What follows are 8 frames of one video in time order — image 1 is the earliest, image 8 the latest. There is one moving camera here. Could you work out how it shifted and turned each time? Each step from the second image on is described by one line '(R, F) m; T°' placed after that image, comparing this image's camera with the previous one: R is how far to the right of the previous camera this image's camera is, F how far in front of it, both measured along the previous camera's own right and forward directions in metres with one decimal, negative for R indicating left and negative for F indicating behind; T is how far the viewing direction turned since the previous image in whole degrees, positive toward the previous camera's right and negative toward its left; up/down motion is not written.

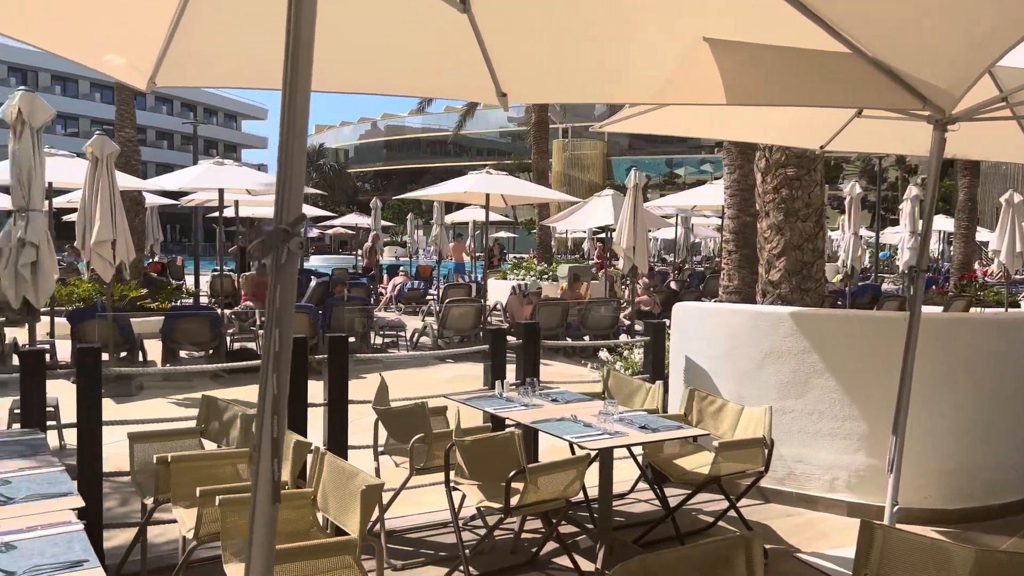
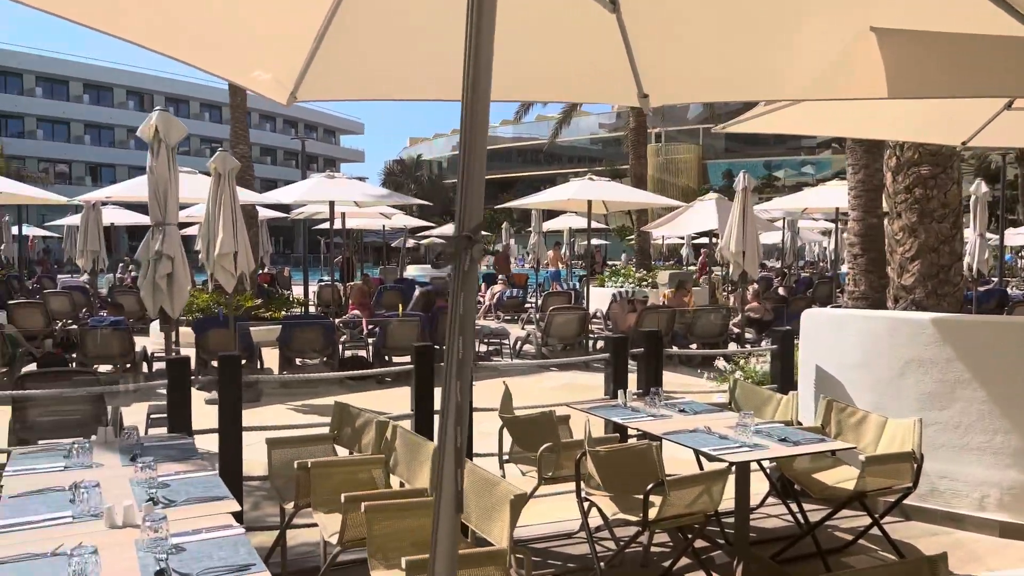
(-0.2, 0.0) m; -6°
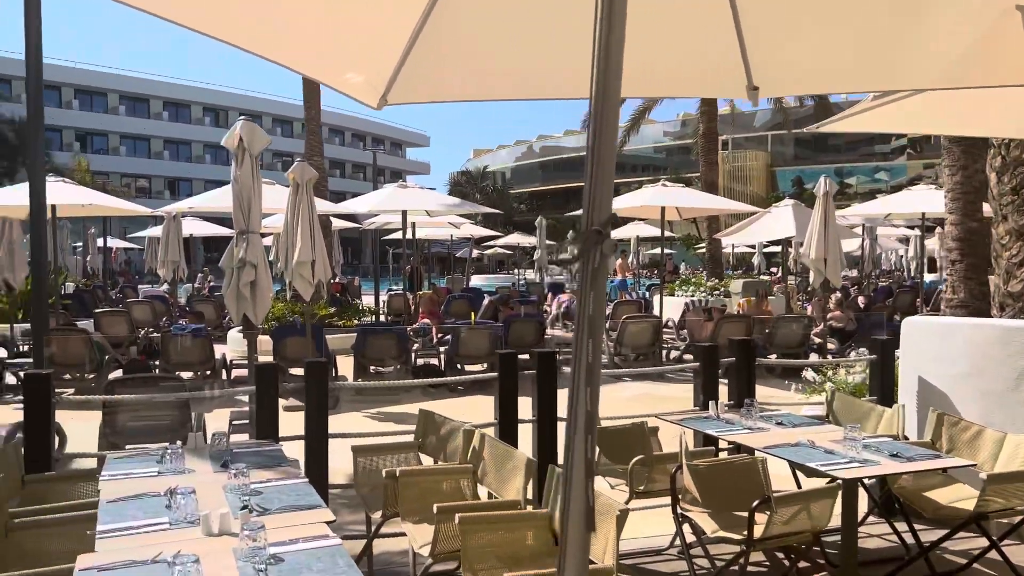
(-0.1, +0.1) m; -4°
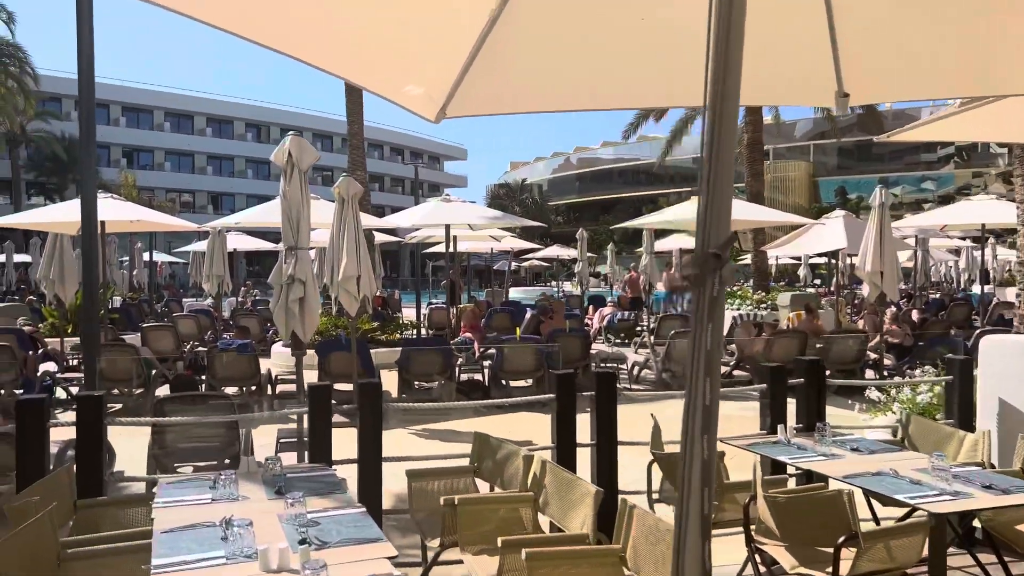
(-0.1, +0.2) m; -3°
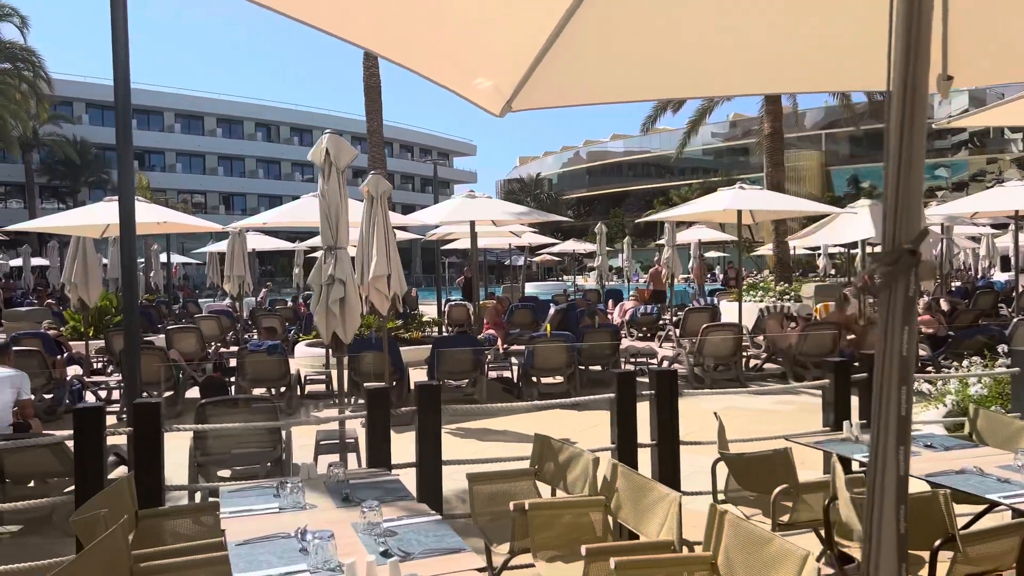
(-0.2, +0.1) m; -1°
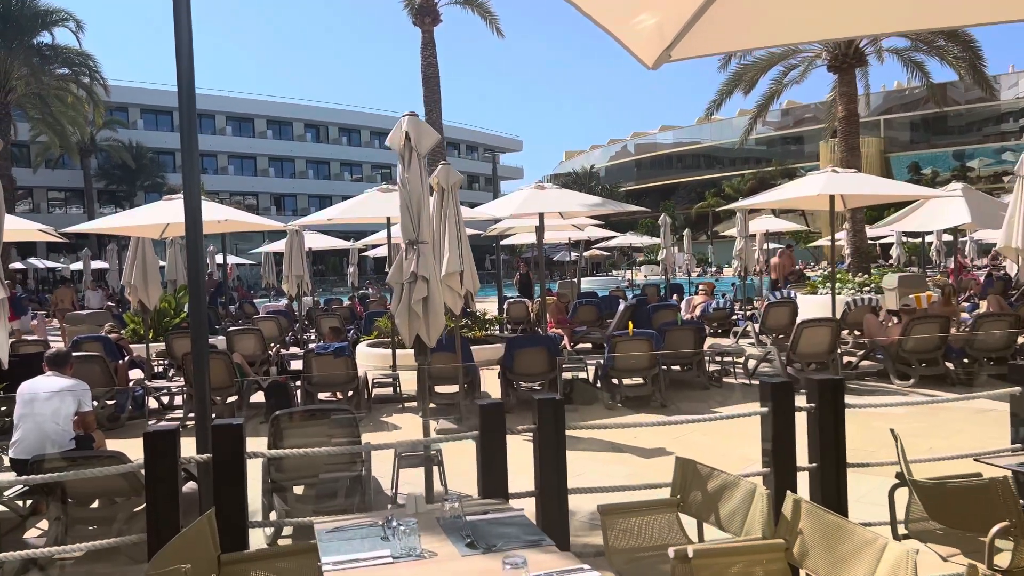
(-0.4, +0.6) m; -3°
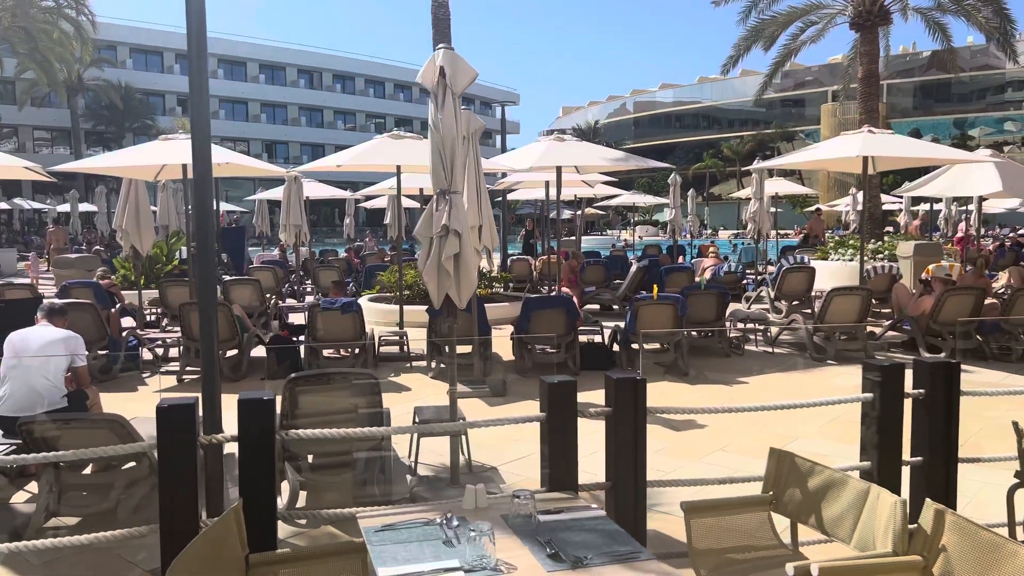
(-0.3, +0.5) m; +1°
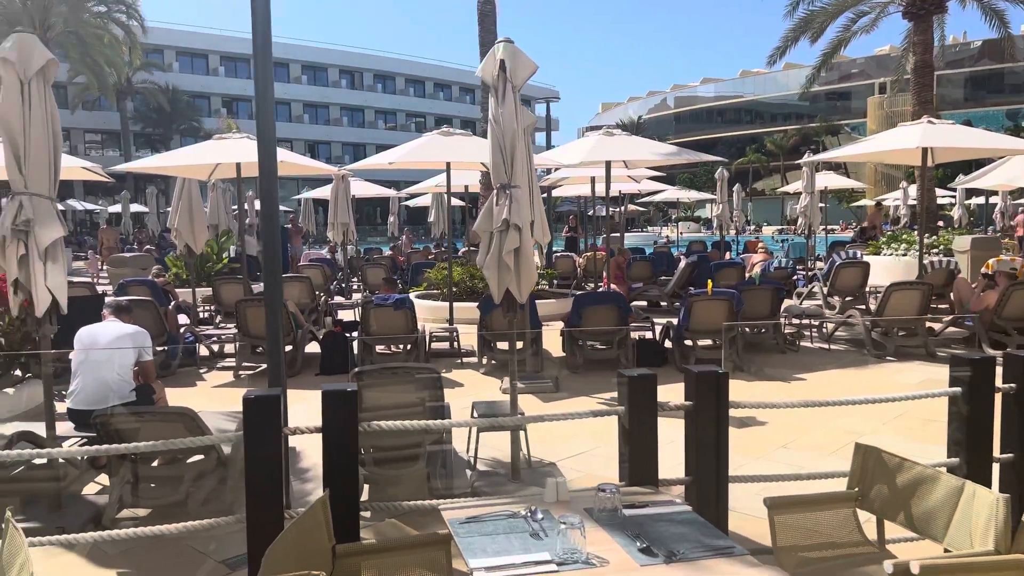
(-0.1, 0.0) m; -3°
